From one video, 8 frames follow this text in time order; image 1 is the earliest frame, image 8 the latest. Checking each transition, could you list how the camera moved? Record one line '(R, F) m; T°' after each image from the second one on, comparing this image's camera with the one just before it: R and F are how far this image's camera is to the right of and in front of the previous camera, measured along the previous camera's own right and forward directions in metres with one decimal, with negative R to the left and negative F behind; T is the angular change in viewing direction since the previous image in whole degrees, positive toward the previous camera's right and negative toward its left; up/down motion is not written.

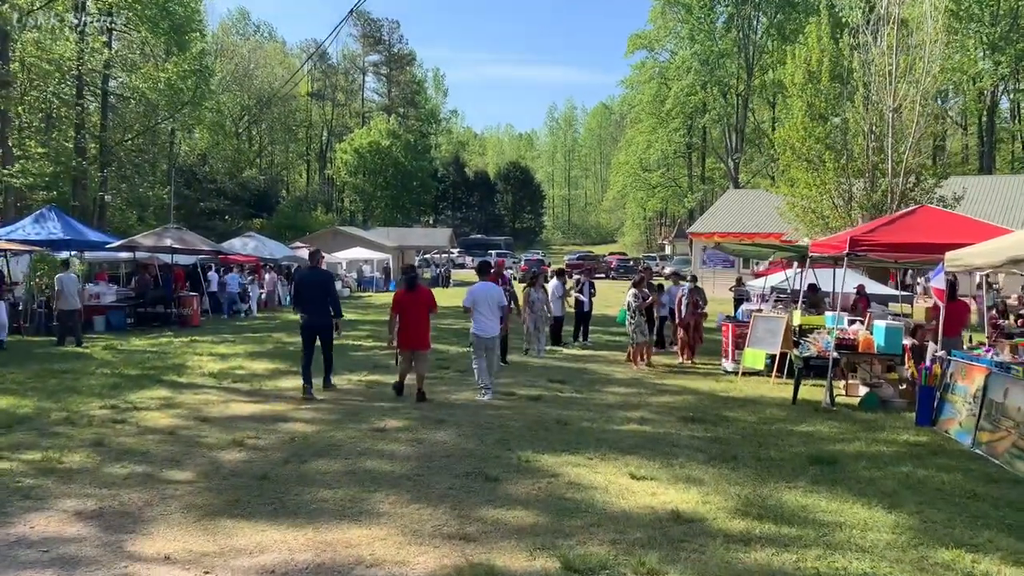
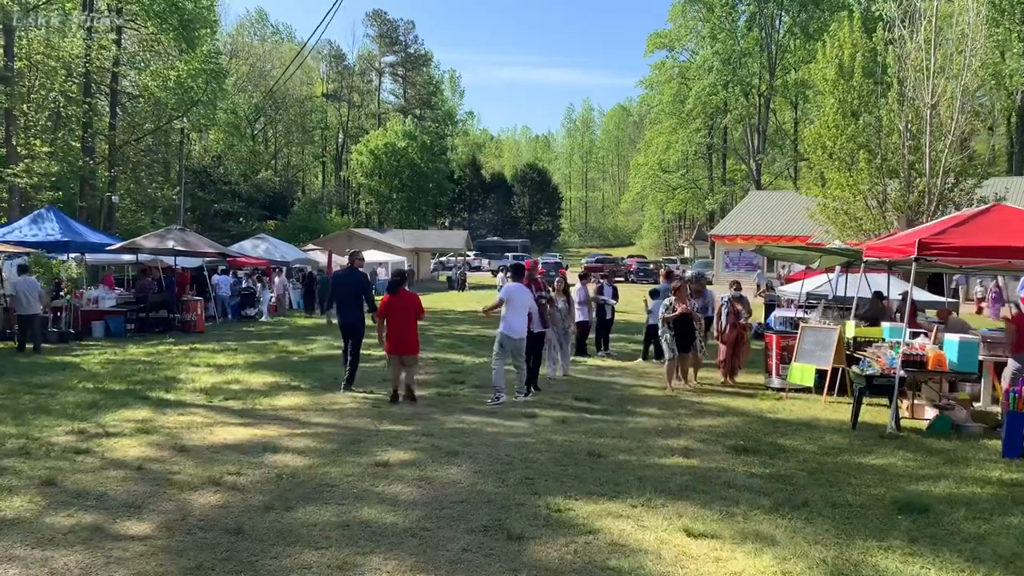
(-0.1, +1.1) m; -1°
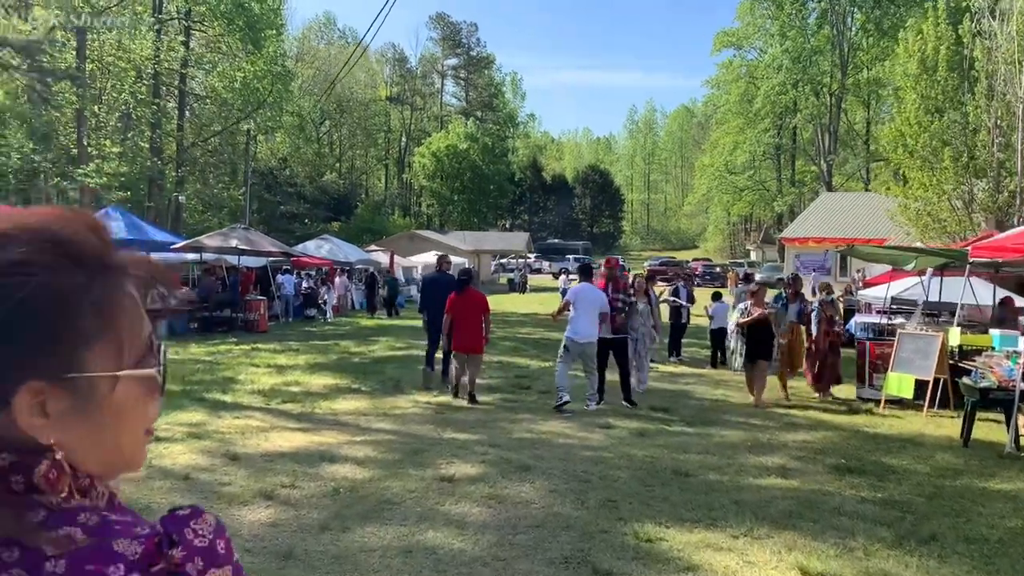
(-0.1, +0.6) m; -4°
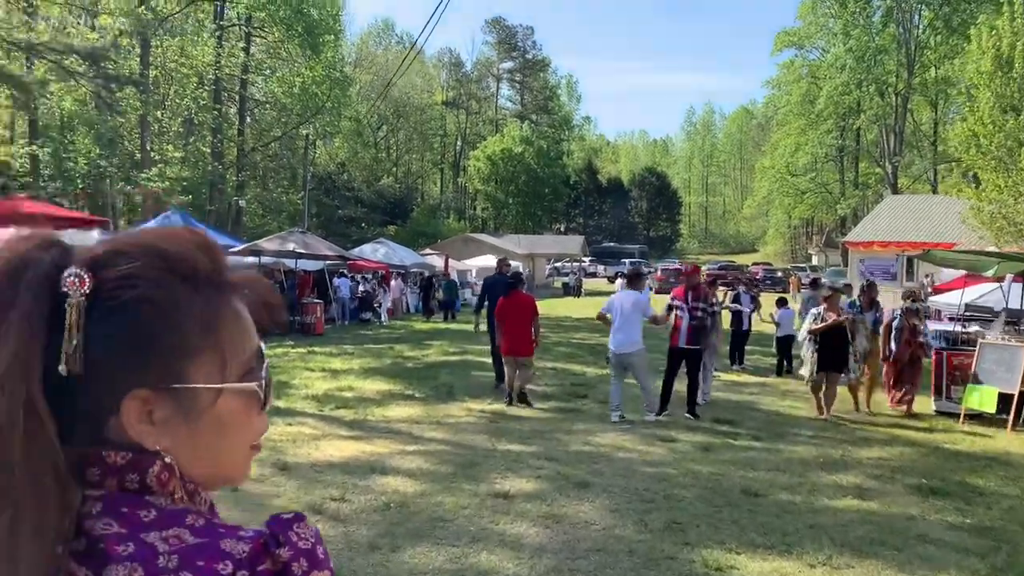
(0.0, +0.3) m; -4°
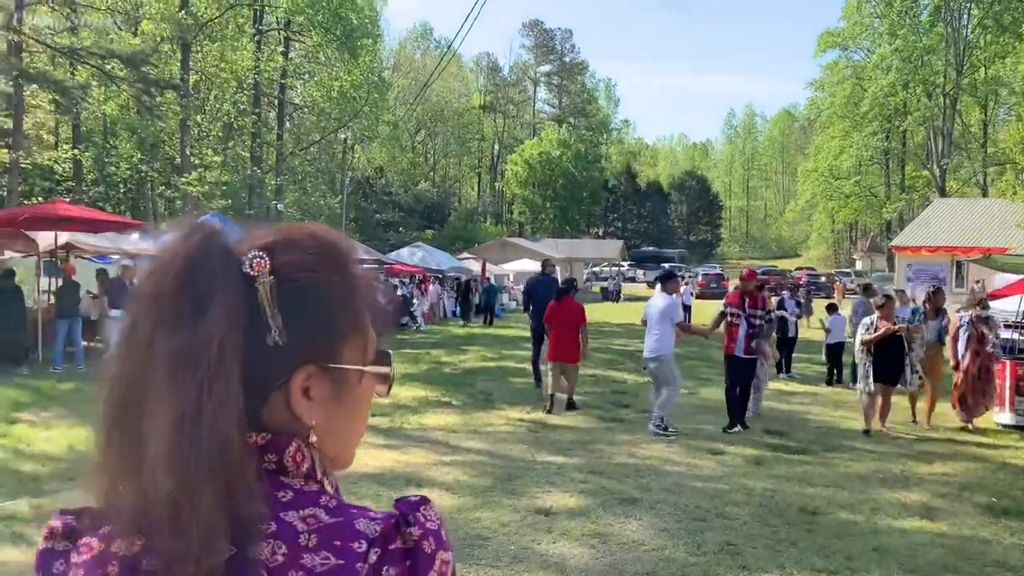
(0.0, +0.3) m; -2°
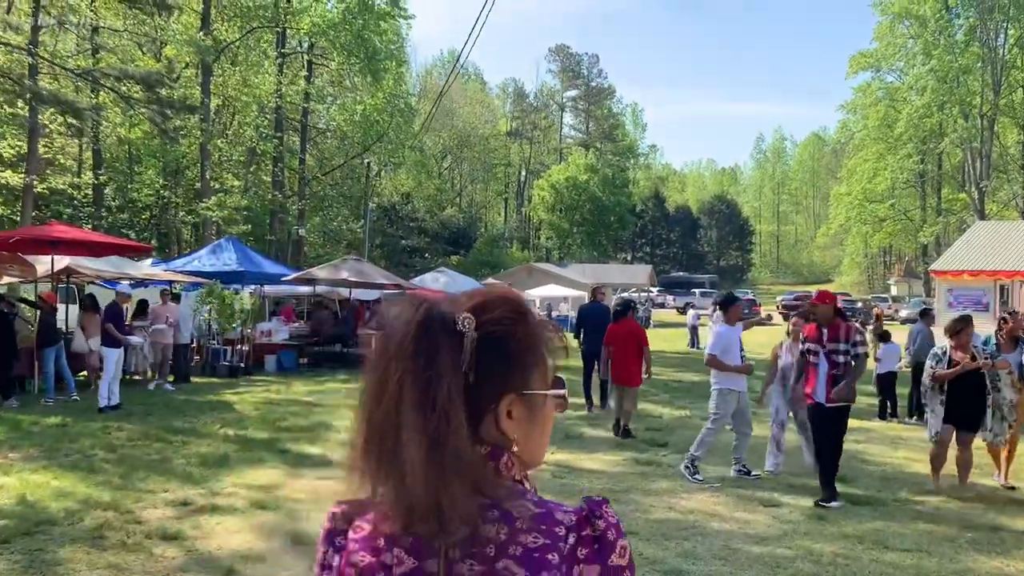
(+0.1, +0.9) m; -2°
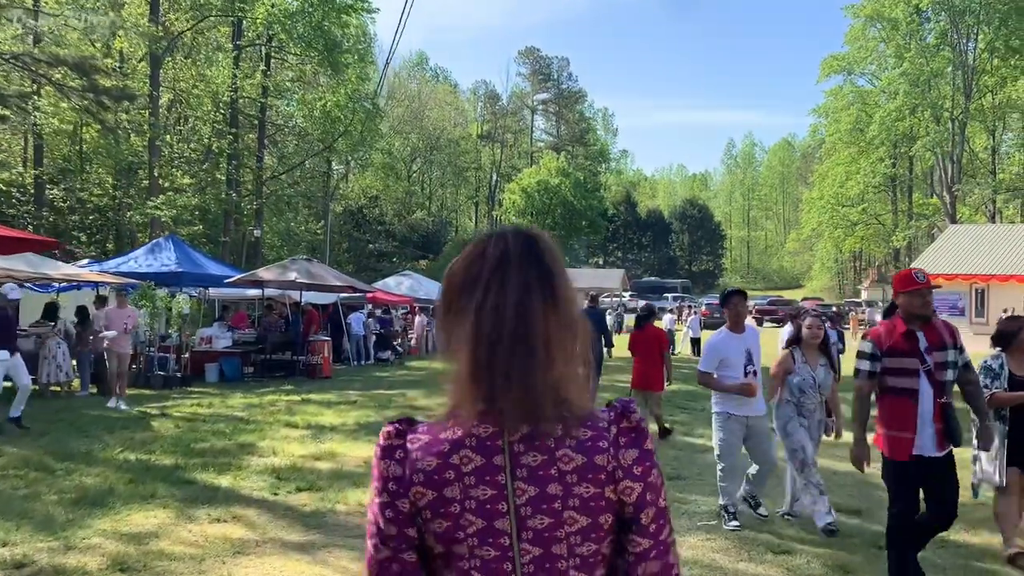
(+0.1, +1.3) m; +2°
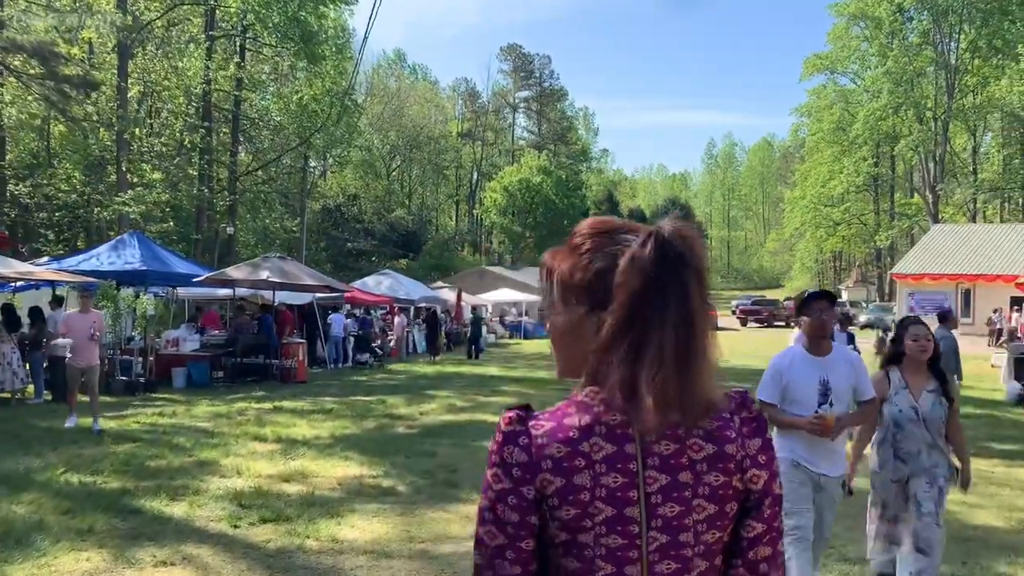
(-0.1, +0.8) m; +1°
